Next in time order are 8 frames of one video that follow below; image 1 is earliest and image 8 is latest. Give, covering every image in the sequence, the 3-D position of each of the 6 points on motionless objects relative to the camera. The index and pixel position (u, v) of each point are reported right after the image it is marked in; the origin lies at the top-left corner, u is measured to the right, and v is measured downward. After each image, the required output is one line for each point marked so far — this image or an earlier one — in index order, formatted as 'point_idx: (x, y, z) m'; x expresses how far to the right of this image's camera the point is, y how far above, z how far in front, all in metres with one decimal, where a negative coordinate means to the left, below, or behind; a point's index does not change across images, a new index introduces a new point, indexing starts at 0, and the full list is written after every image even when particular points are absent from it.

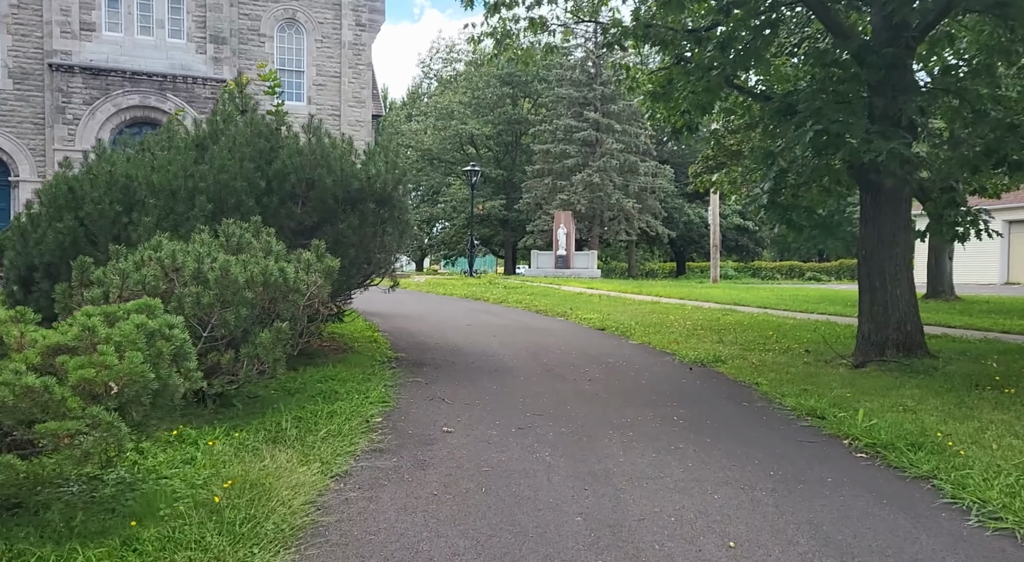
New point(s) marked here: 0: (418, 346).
0: (-1.4, -0.9, +11.3) m
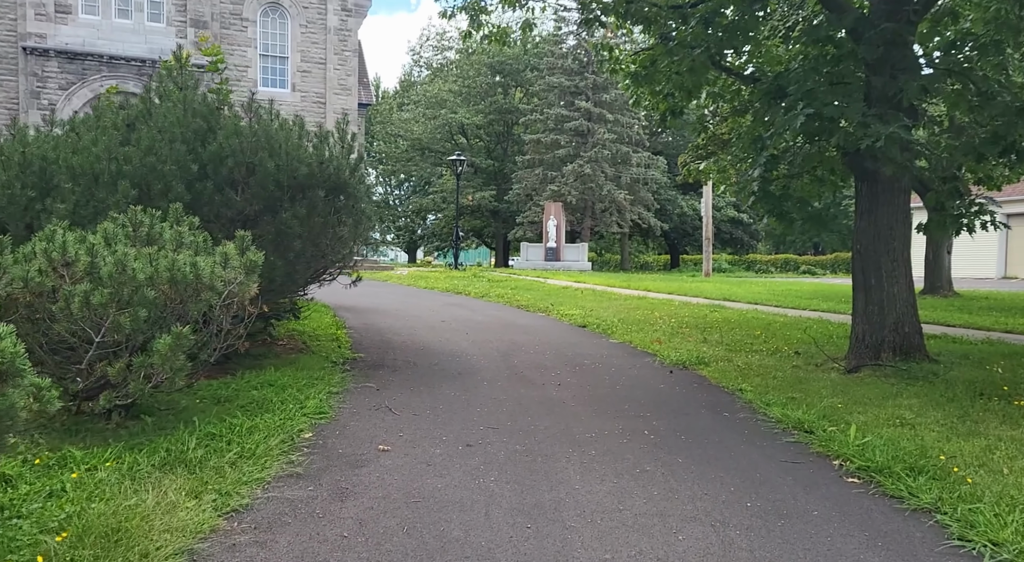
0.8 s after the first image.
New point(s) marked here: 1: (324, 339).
0: (-1.7, -0.8, +10.6) m
1: (-2.5, -0.8, +10.4) m
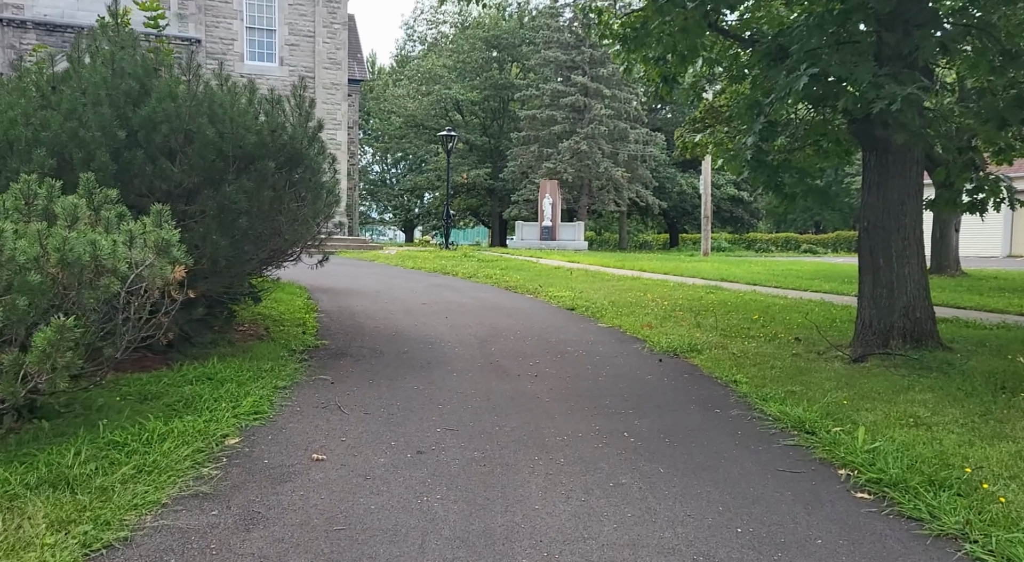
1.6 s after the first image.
0: (-2.0, -0.6, +9.8) m
1: (-2.7, -0.5, +9.7) m
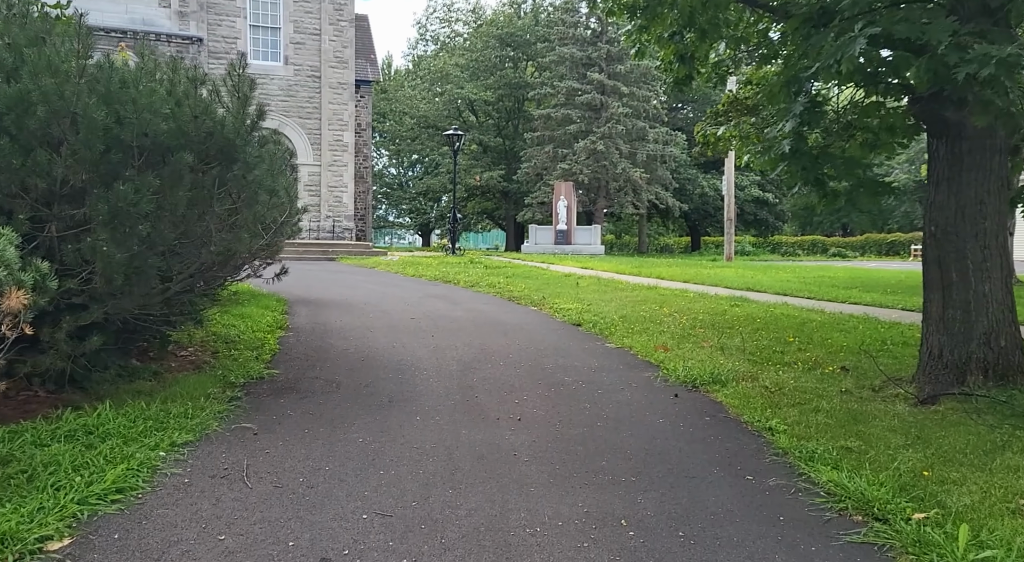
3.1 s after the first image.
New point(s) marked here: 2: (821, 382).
0: (-2.1, -0.8, +8.5) m
1: (-2.8, -0.7, +8.4) m
2: (+2.6, -0.8, +6.6) m
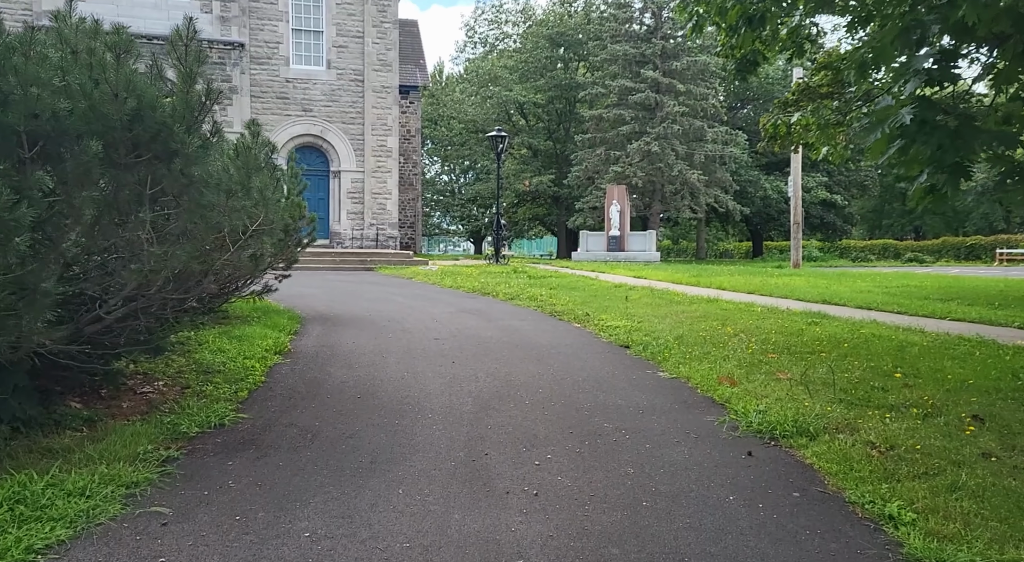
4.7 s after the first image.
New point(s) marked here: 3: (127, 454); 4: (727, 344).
0: (-1.8, -0.9, +7.1) m
1: (-2.6, -0.9, +7.0) m
2: (+2.7, -1.0, +4.9) m
3: (-2.3, -1.0, +4.6) m
4: (+2.5, -0.7, +9.1) m
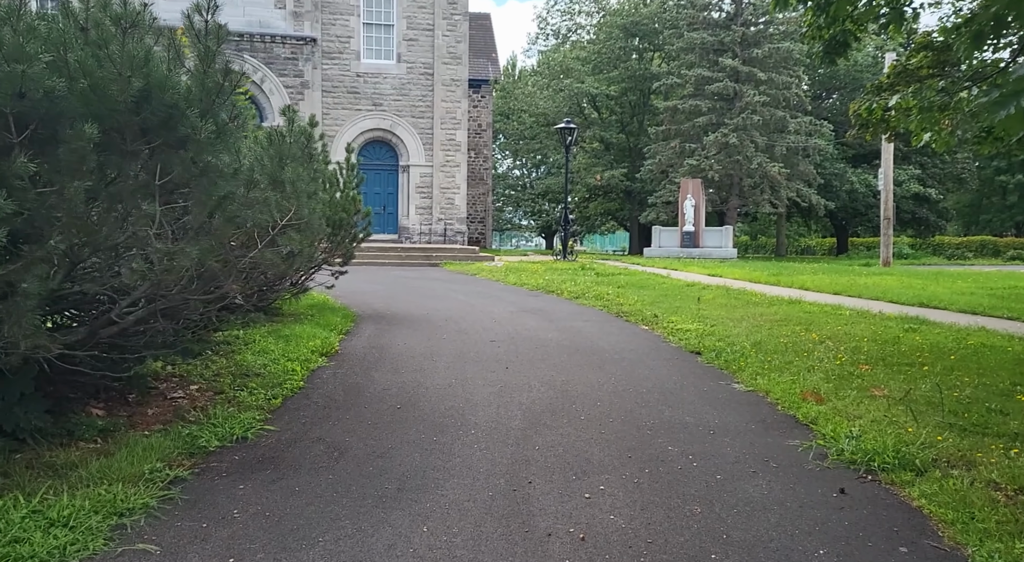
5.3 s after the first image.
0: (-1.3, -0.9, +6.6) m
1: (-2.1, -0.9, +6.6) m
2: (+2.9, -1.0, +4.0) m
3: (-2.0, -1.0, +4.2) m
4: (+3.1, -0.7, +8.2) m
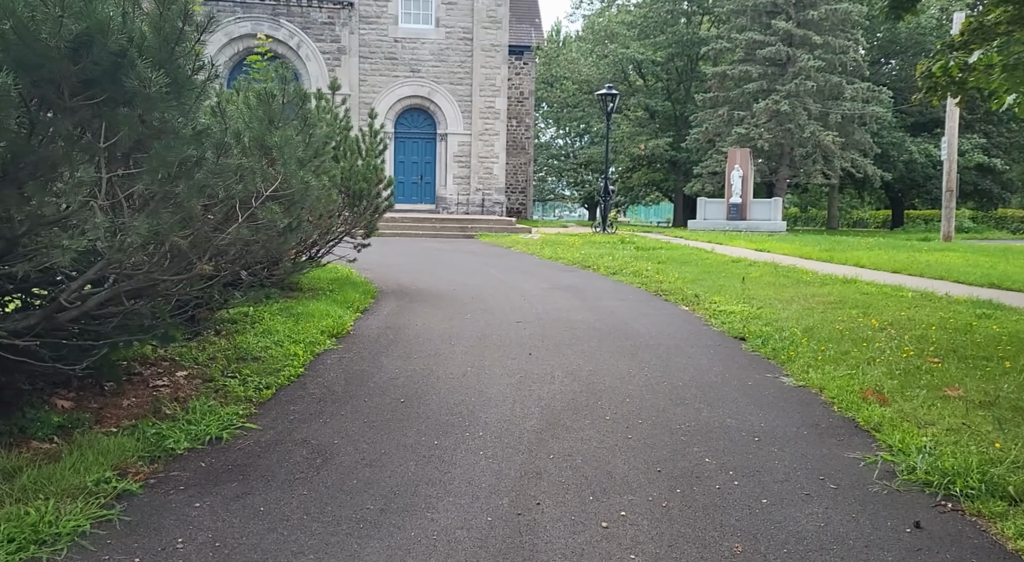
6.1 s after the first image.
0: (-1.2, -0.7, +6.0) m
1: (-1.9, -0.7, +6.0) m
2: (+2.9, -1.0, +3.1) m
3: (-2.0, -0.9, +3.6) m
4: (+3.3, -0.6, +7.3) m
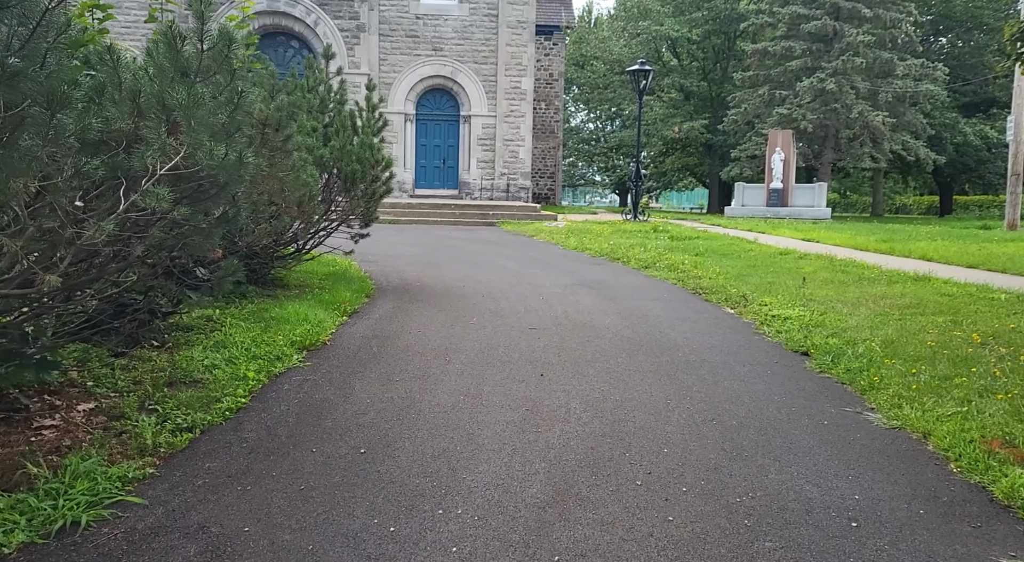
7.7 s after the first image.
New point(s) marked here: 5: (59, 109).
0: (-1.2, -0.8, +4.6) m
1: (-1.9, -0.7, +4.7) m
2: (+2.8, -1.1, +1.6) m
3: (-2.1, -1.0, +2.3) m
4: (+3.4, -0.6, +5.7) m
5: (-1.6, +0.6, +2.9) m
